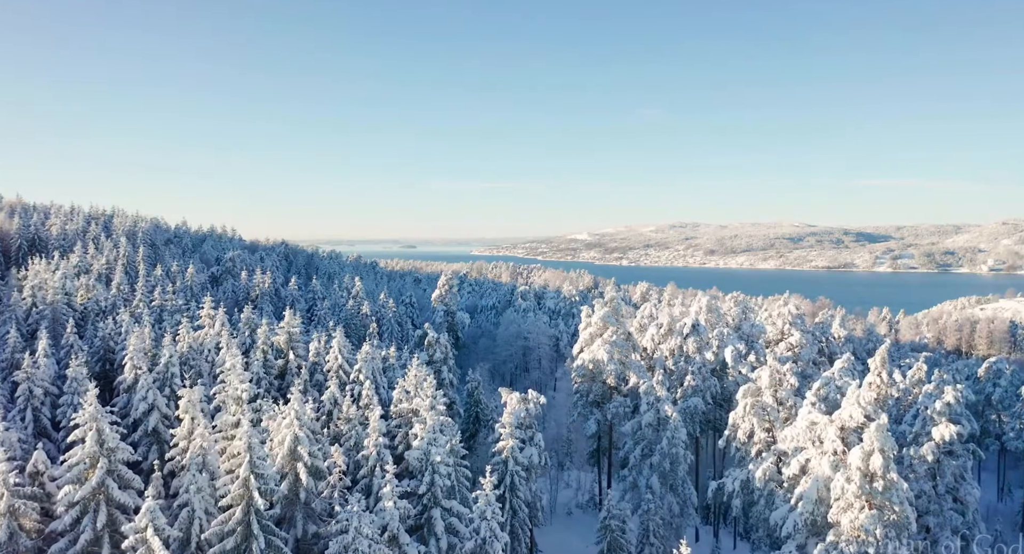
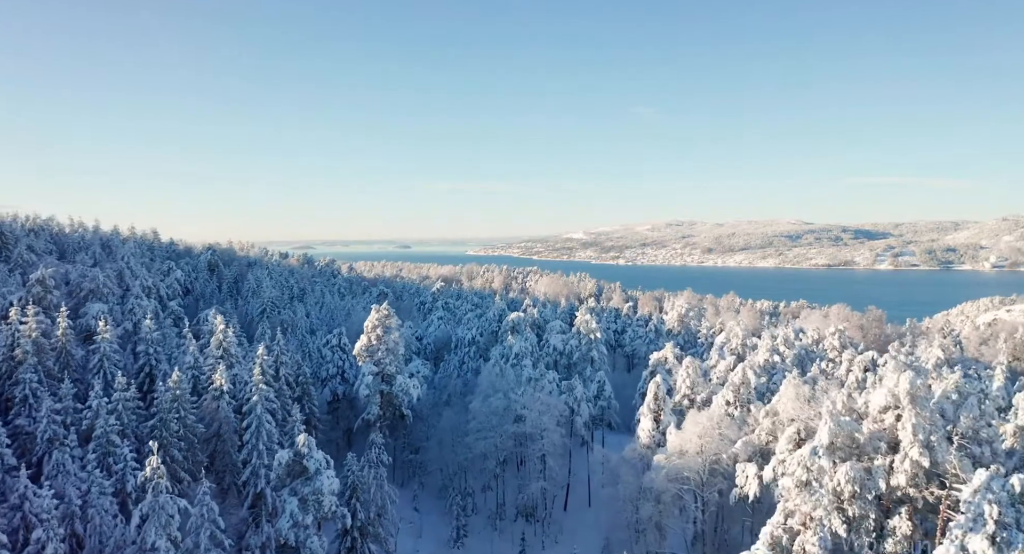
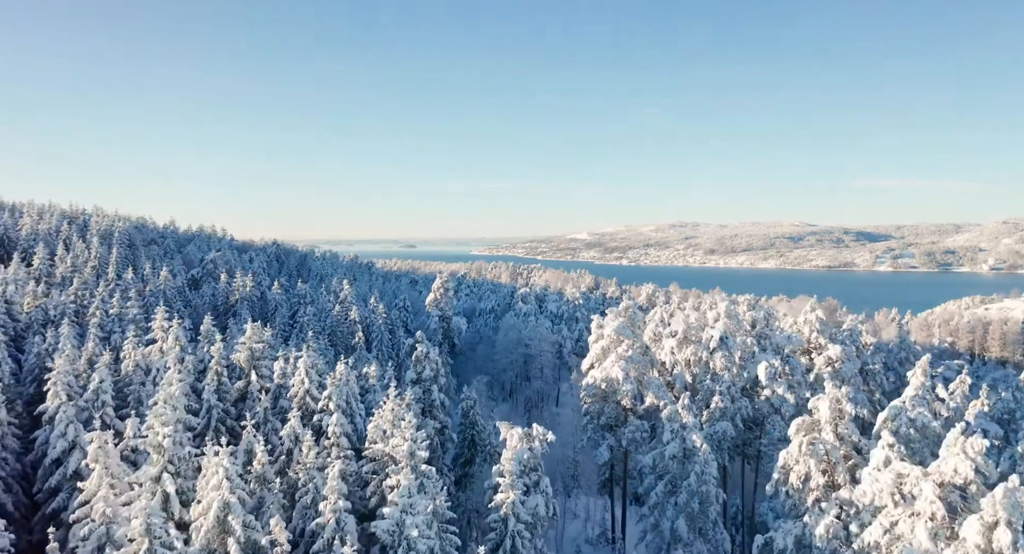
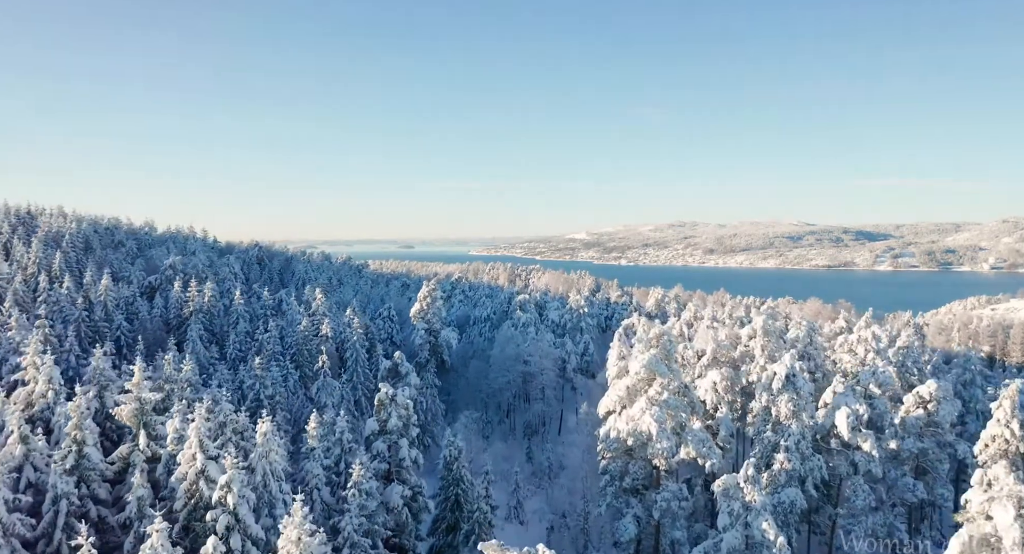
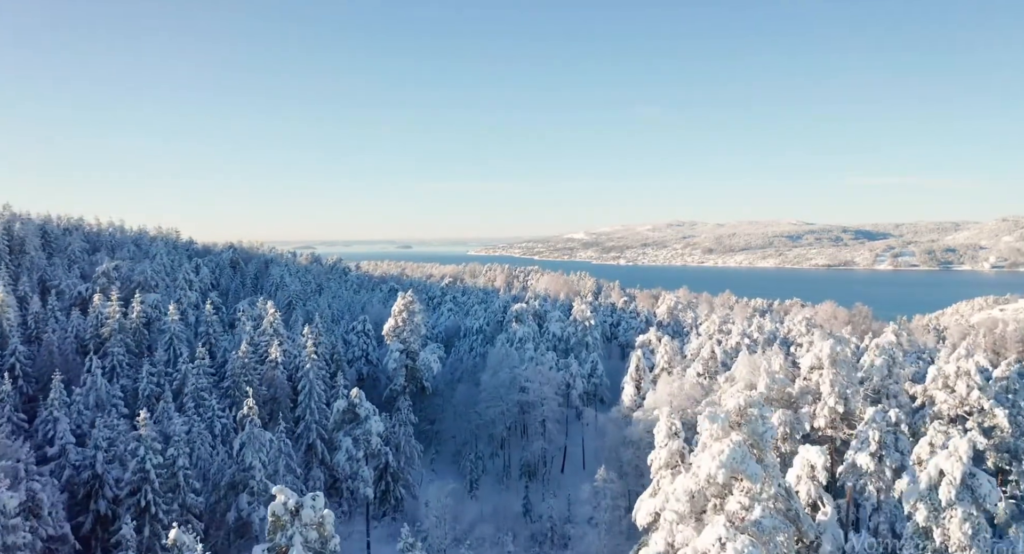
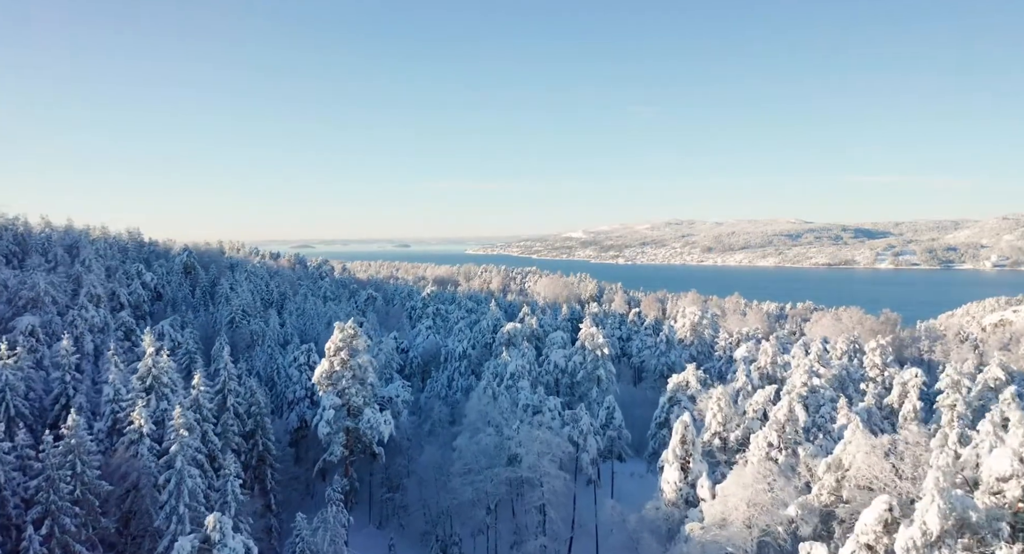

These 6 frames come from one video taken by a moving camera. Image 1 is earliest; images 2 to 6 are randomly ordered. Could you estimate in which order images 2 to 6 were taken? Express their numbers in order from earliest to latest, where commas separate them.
3, 4, 5, 2, 6
